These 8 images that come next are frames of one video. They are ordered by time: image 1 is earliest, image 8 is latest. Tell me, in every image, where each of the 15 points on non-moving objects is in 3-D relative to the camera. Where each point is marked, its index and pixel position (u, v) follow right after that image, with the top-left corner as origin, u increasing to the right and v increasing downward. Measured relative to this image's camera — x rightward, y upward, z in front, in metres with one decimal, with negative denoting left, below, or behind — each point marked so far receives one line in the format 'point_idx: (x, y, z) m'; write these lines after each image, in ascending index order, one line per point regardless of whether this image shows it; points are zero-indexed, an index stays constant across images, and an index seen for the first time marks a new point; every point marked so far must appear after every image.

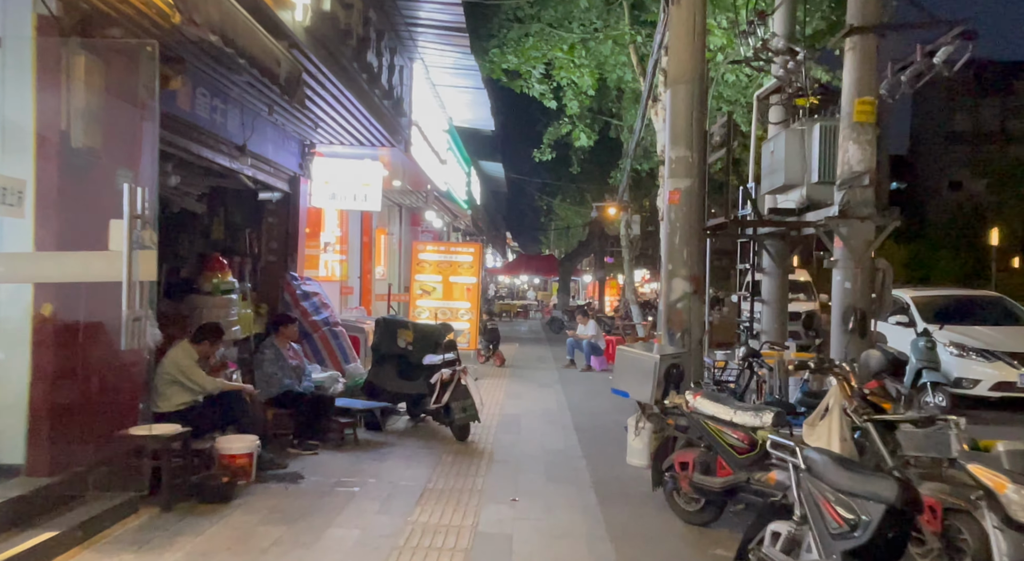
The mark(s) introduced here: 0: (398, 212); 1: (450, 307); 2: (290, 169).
0: (-2.5, +1.5, +16.5) m
1: (-1.1, -0.5, +13.2) m
2: (-2.6, +1.3, +9.0) m
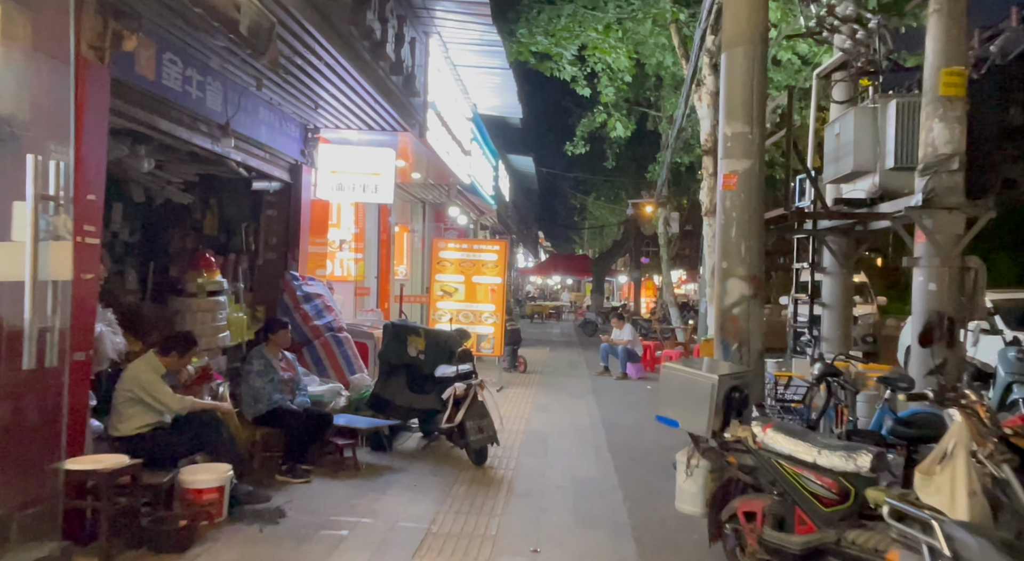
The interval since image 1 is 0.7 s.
0: (-1.9, +1.5, +15.6) m
1: (-0.6, -0.5, +12.2) m
2: (-2.3, +1.3, +8.1) m
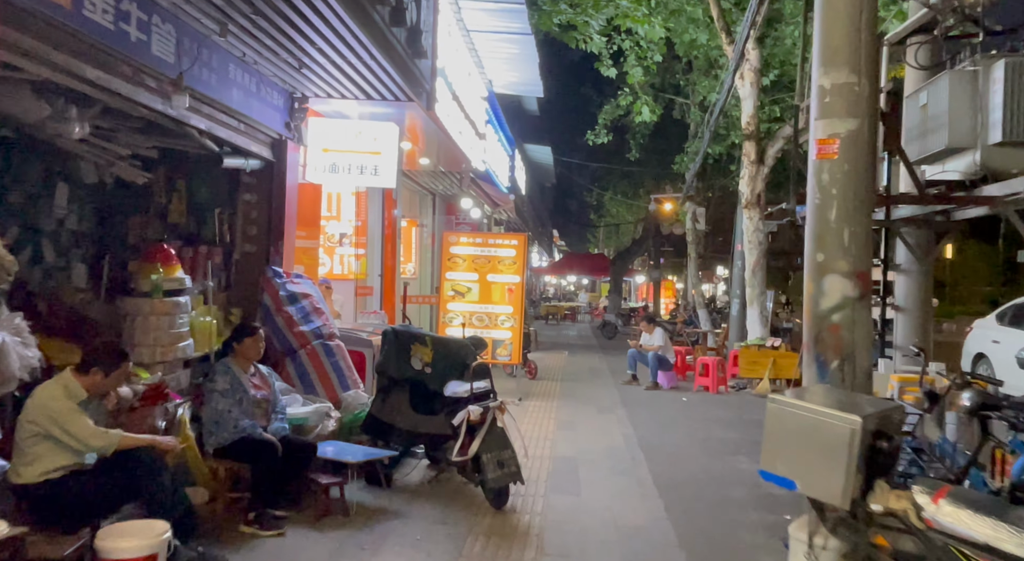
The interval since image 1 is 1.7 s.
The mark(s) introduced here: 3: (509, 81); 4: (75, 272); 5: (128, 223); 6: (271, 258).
0: (-1.5, +1.5, +14.3) m
1: (-0.4, -0.5, +10.9) m
2: (-2.1, +1.3, +6.8) m
3: (-0.1, +3.0, +11.3) m
4: (-3.3, +0.1, +5.7) m
5: (-3.1, +0.5, +6.2) m
6: (-2.2, +0.2, +6.9) m
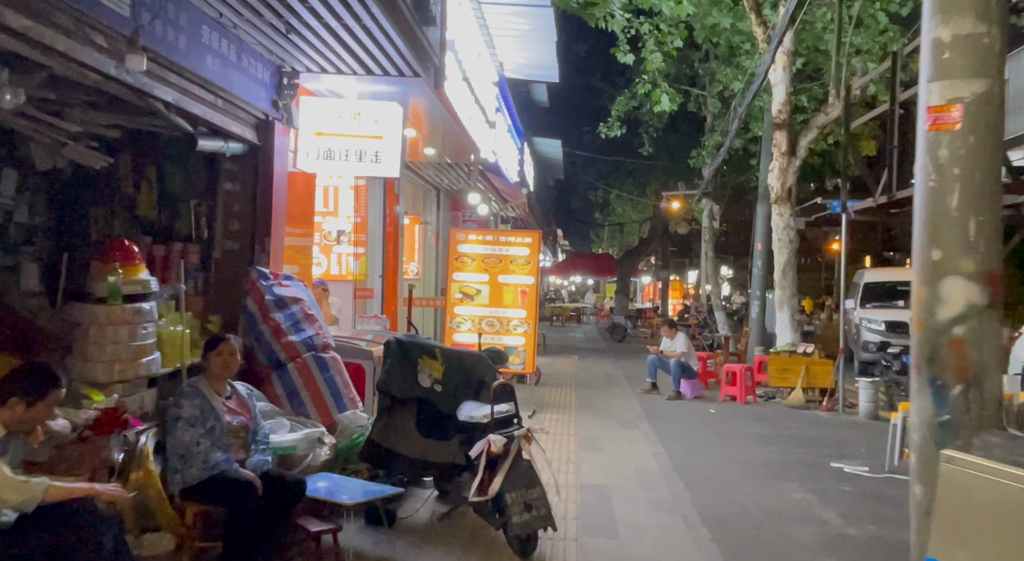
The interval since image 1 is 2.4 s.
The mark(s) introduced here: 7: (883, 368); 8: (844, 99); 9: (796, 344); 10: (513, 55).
0: (-1.4, +1.5, +13.4) m
1: (-0.2, -0.5, +10.0) m
2: (-1.9, +1.3, +5.8) m
3: (+0.1, +3.0, +10.4) m
4: (-3.1, 0.0, +4.8) m
5: (-3.0, +0.4, +5.3) m
6: (-2.0, +0.2, +6.0) m
7: (+6.2, -1.5, +12.6) m
8: (+5.0, +2.7, +11.4) m
9: (+4.6, -1.0, +12.2) m
10: (0.0, +3.0, +10.1) m
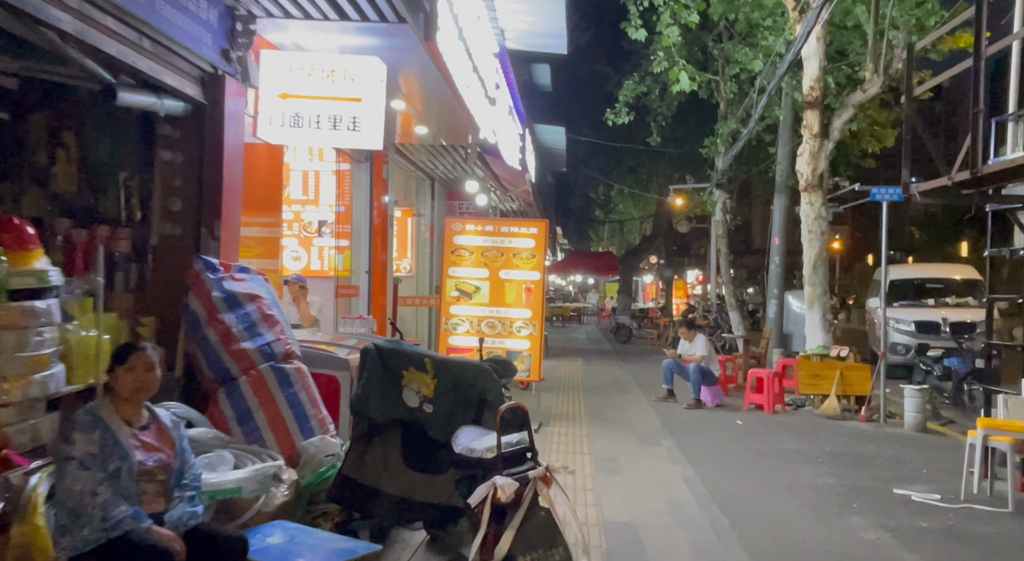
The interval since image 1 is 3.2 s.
0: (-1.3, +1.5, +12.2) m
1: (-0.2, -0.4, +8.8) m
2: (-1.9, +1.4, +4.7) m
3: (+0.1, +3.0, +9.2) m
4: (-3.0, +0.1, +3.6) m
5: (-2.9, +0.5, +4.1) m
6: (-2.0, +0.2, +4.8) m
7: (+6.2, -1.4, +11.5) m
8: (+5.0, +2.8, +10.3) m
9: (+4.6, -1.0, +11.0) m
10: (0.0, +3.0, +8.9) m
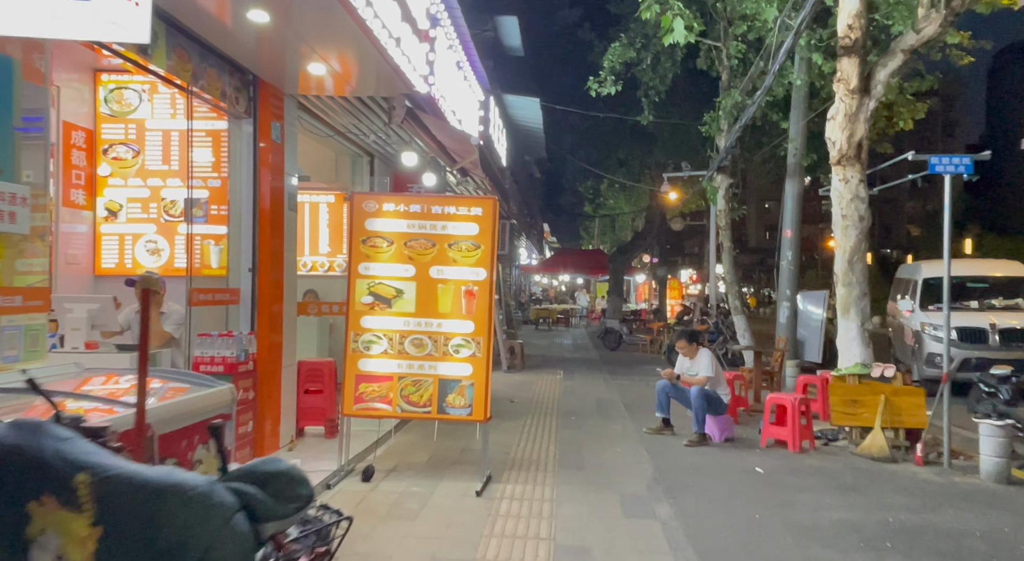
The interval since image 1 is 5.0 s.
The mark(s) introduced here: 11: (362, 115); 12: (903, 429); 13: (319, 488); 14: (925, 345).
0: (-1.9, +1.5, +9.7) m
1: (-0.7, -0.4, +6.4) m
2: (-2.4, +1.3, +2.2) m
3: (-0.4, +3.0, +6.8) m
4: (-3.5, +0.1, +1.1) m
5: (-3.4, +0.5, +1.6) m
6: (-2.5, +0.2, +2.3) m
7: (+5.6, -1.4, +9.1) m
8: (+4.5, +2.8, +7.9) m
9: (+4.0, -1.0, +8.6) m
10: (-0.5, +3.0, +6.5) m
11: (-1.5, +1.7, +7.8) m
12: (+4.2, -1.6, +8.2) m
13: (-1.5, -1.6, +5.9) m
14: (+6.9, -1.1, +12.7) m
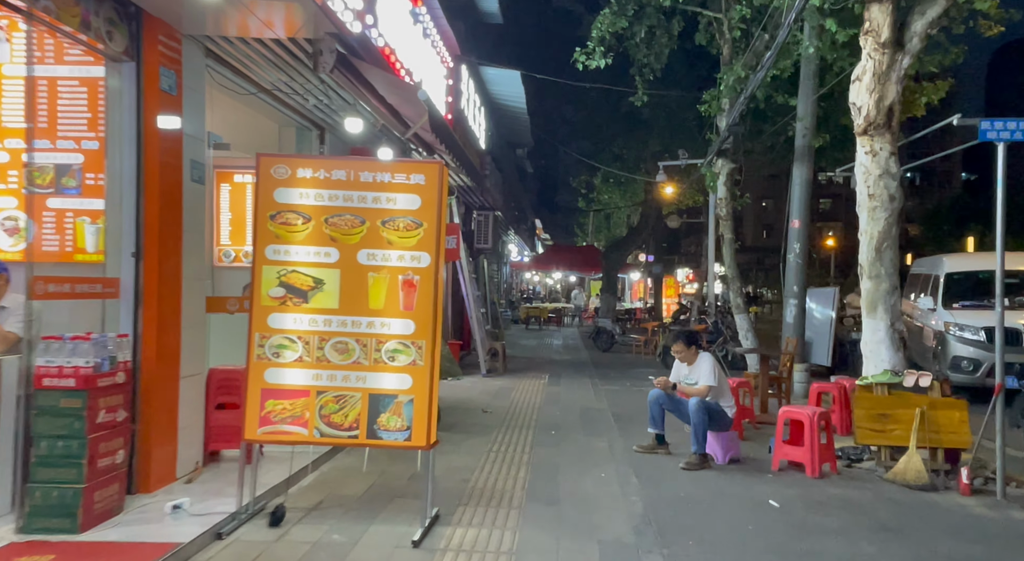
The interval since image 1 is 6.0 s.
0: (-2.2, +1.6, +8.3) m
1: (-1.0, -0.3, +5.0) m
2: (-2.7, +1.4, +0.8) m
3: (-0.7, +3.1, +5.4) m
4: (-3.8, +0.2, -0.3) m
5: (-3.7, +0.6, +0.2) m
6: (-2.8, +0.3, +1.0) m
7: (+5.3, -1.3, +7.8) m
8: (+4.1, +2.9, +6.5) m
9: (+3.7, -0.9, +7.3) m
10: (-0.8, +3.1, +5.1) m
11: (-1.9, +1.8, +6.4) m
12: (+3.9, -1.5, +6.8) m
13: (-1.8, -1.5, +4.5) m
14: (+6.5, -1.0, +11.4) m
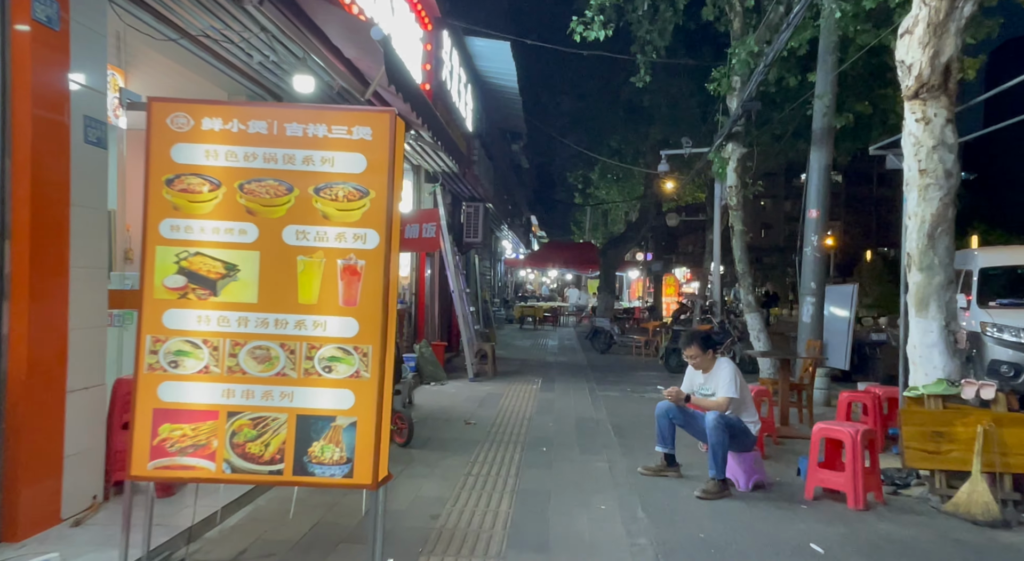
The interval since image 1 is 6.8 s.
0: (-2.4, +1.7, +7.2) m
1: (-1.1, -0.3, +3.8) m
2: (-2.8, +1.5, -0.4) m
3: (-0.9, +3.2, +4.2) m
4: (-3.9, +0.2, -1.5) m
5: (-3.8, +0.6, -1.0) m
6: (-2.9, +0.4, -0.2) m
7: (+5.2, -1.2, +6.6) m
8: (+4.0, +2.9, +5.4) m
9: (+3.6, -0.8, +6.1) m
10: (-0.9, +3.2, +3.9) m
11: (-2.0, +1.9, +5.2) m
12: (+3.7, -1.5, +5.7) m
13: (-1.9, -1.5, +3.3) m
14: (+6.4, -0.9, +10.2) m
